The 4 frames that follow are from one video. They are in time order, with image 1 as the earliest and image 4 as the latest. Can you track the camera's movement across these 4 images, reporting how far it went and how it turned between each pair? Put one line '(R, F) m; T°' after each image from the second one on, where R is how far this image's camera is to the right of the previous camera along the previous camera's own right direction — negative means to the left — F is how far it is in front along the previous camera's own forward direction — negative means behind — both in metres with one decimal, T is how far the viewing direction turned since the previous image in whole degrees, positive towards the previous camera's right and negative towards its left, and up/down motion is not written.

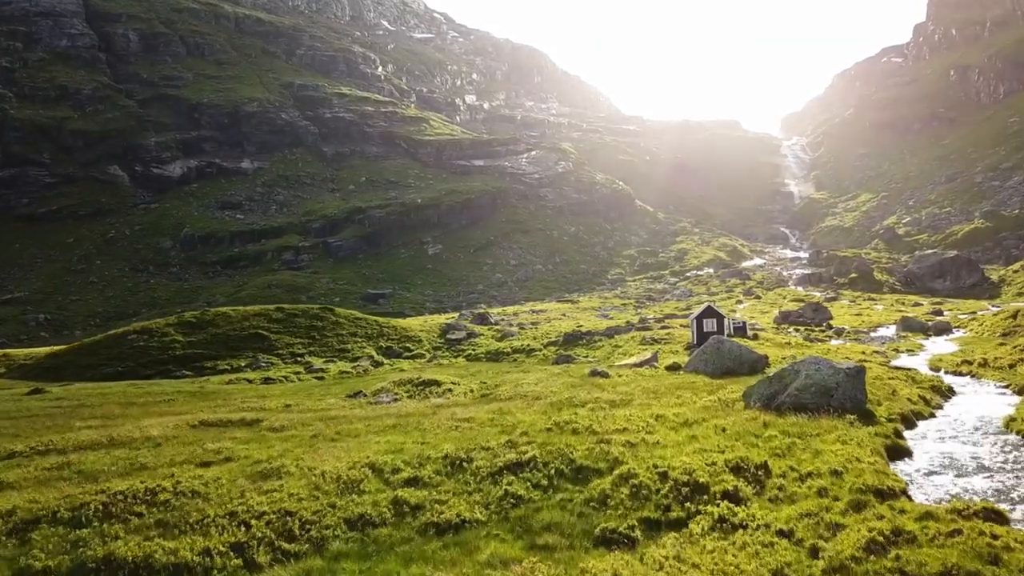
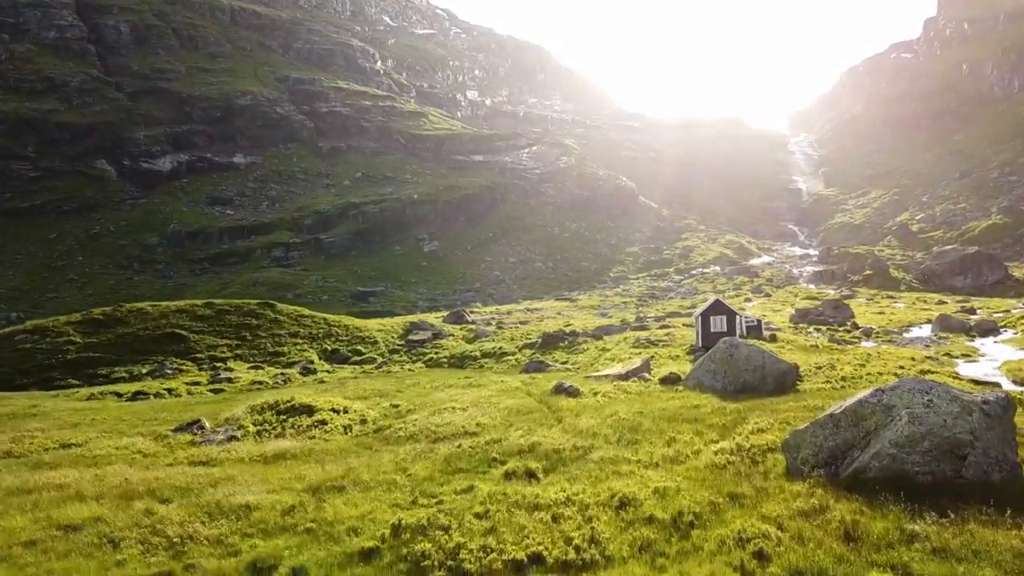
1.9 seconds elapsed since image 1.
(+2.6, +10.8) m; 0°
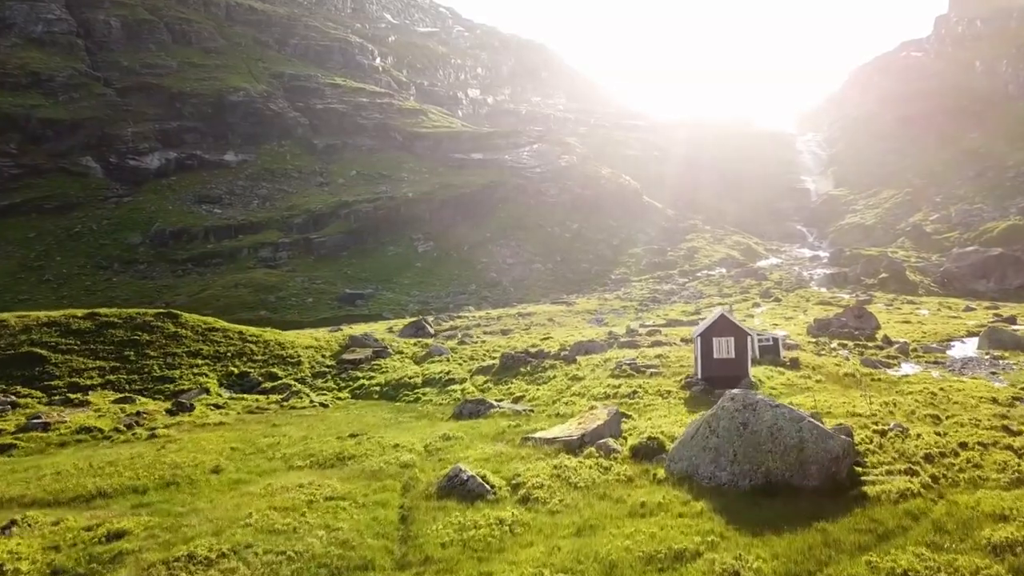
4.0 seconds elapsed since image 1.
(+3.1, +11.6) m; 0°
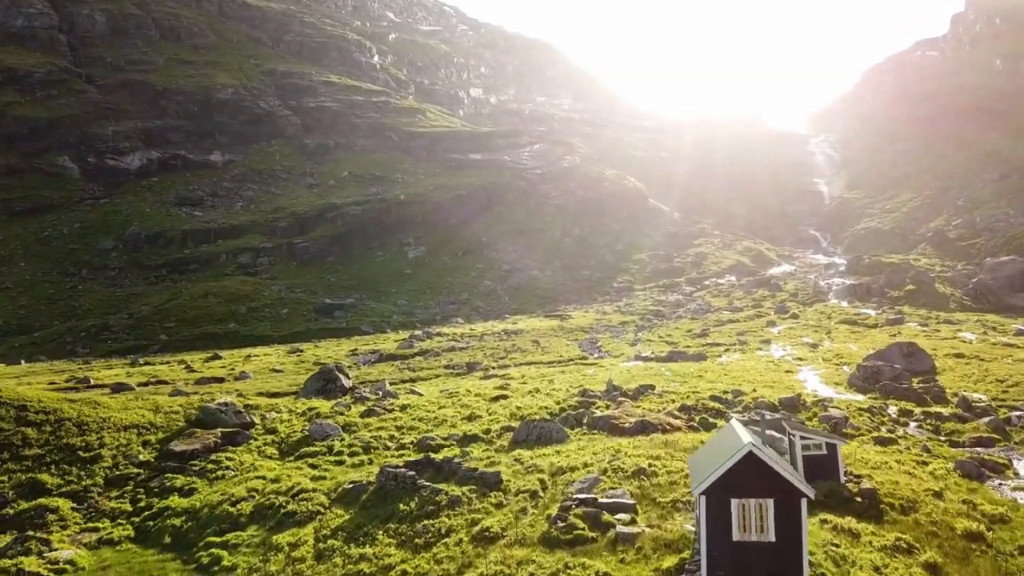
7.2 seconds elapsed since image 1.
(+4.1, +16.8) m; -1°
